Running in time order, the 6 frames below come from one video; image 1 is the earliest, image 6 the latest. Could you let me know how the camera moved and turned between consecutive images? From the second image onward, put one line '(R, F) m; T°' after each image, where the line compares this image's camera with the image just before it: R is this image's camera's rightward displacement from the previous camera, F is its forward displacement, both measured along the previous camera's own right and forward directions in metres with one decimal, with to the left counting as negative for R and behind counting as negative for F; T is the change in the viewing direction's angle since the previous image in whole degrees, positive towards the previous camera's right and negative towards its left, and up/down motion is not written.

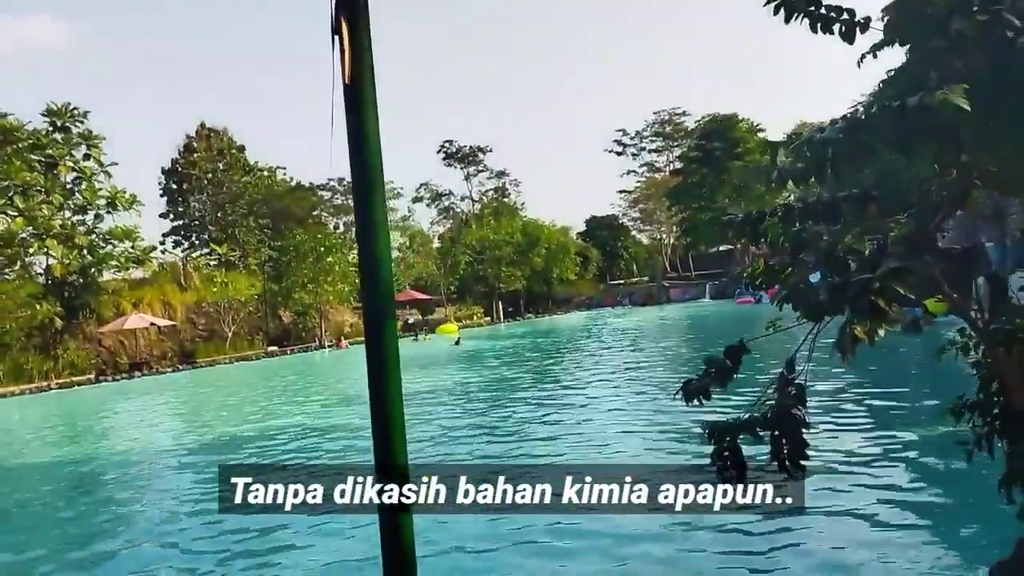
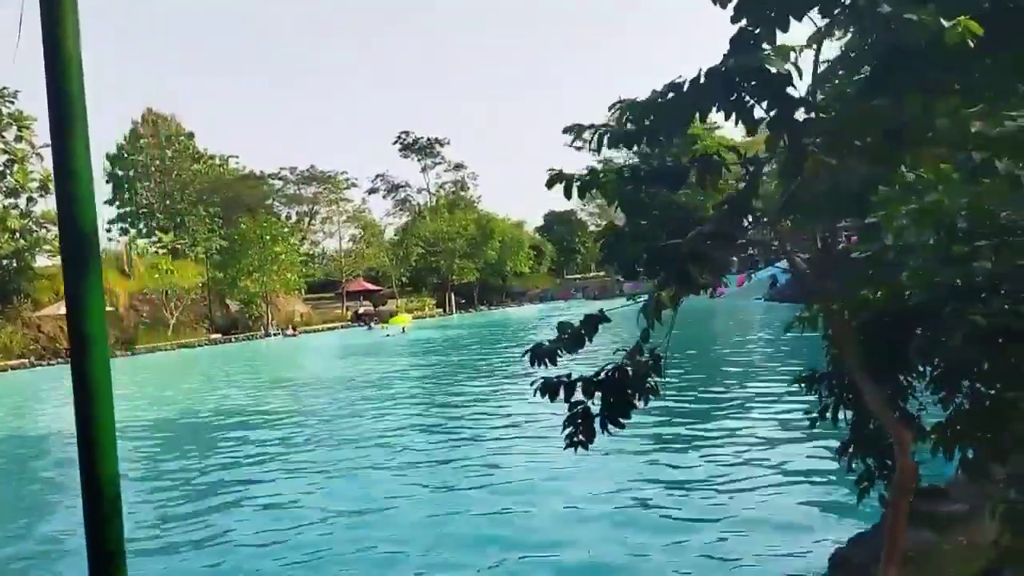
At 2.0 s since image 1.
(+0.4, -0.1) m; +3°
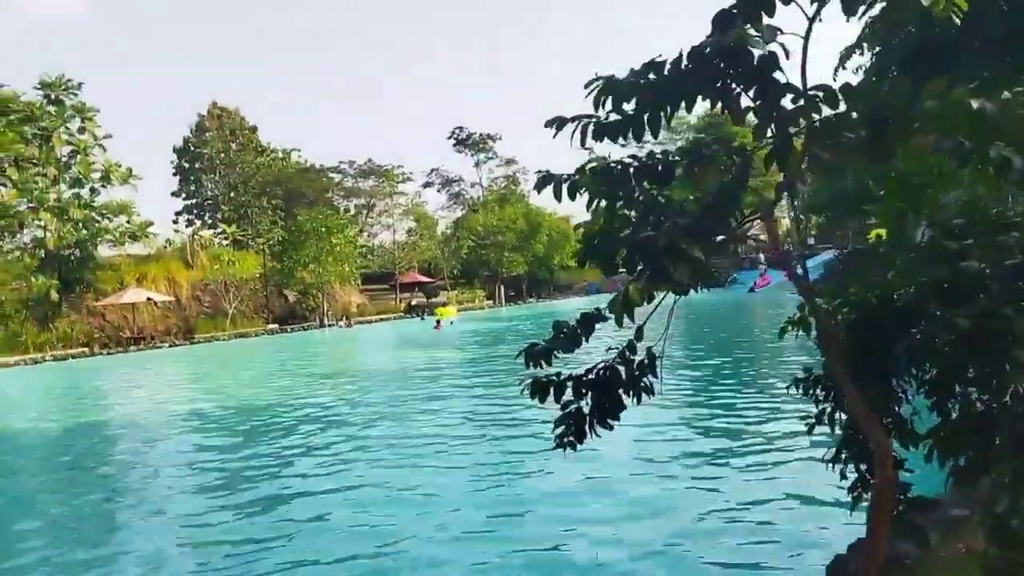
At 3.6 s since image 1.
(+0.2, +0.3) m; -5°
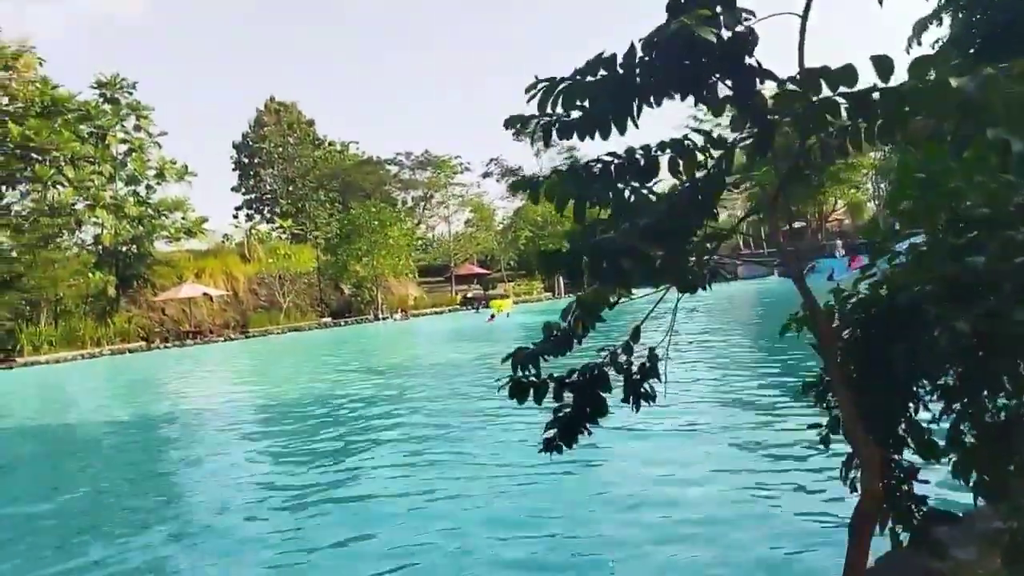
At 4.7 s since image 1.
(+0.2, +0.4) m; -5°
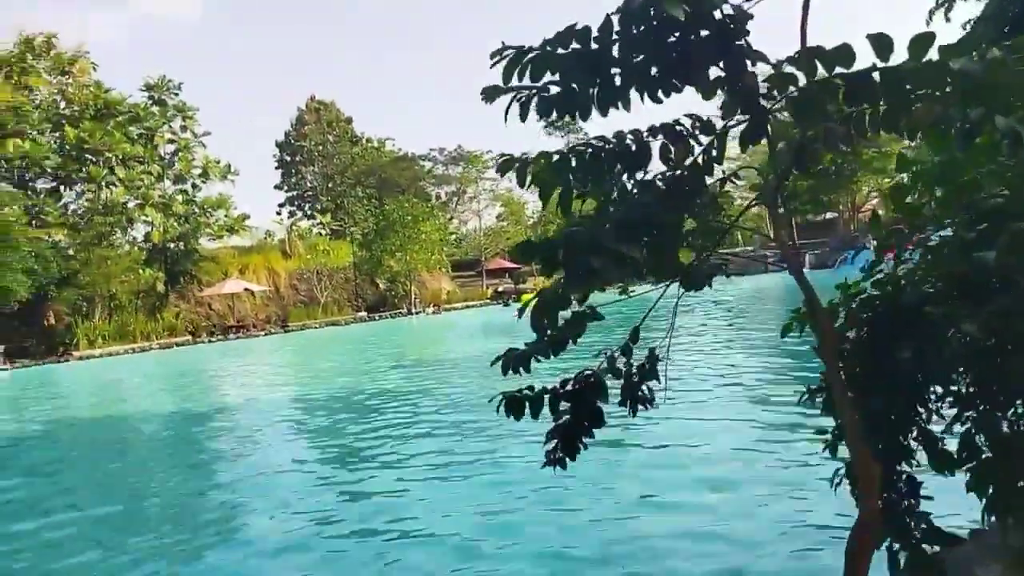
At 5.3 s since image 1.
(0.0, -0.2) m; -3°
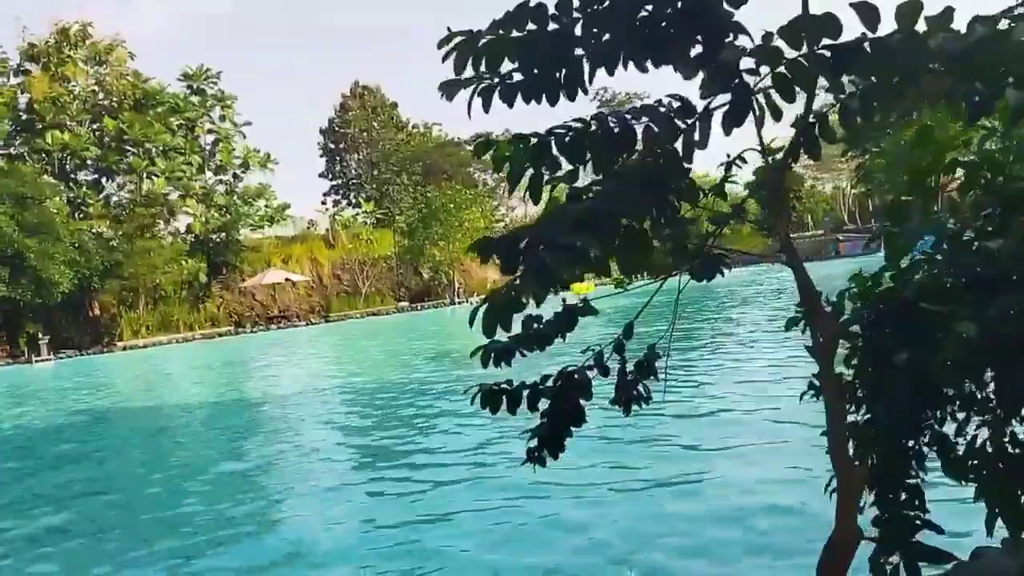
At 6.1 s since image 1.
(+0.2, +0.4) m; -4°
